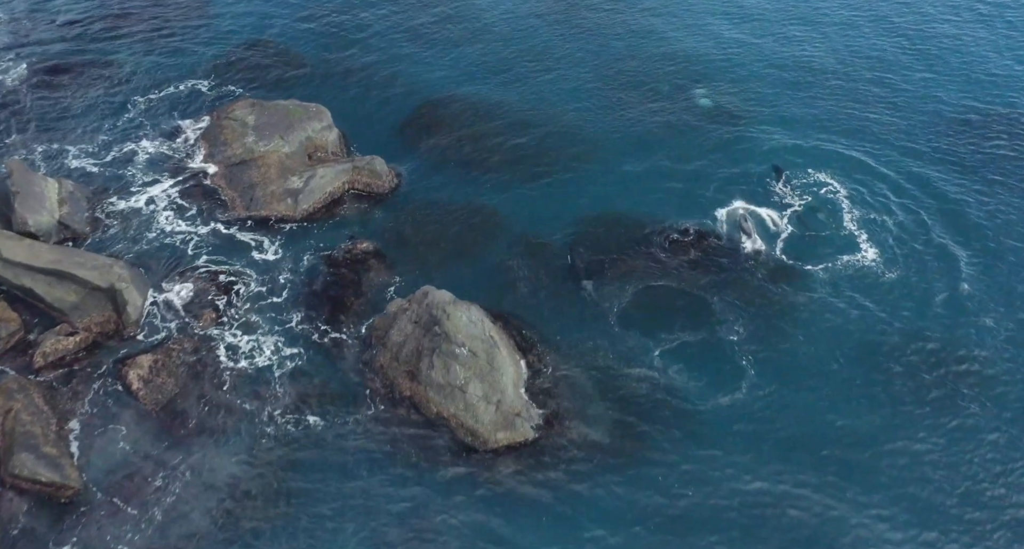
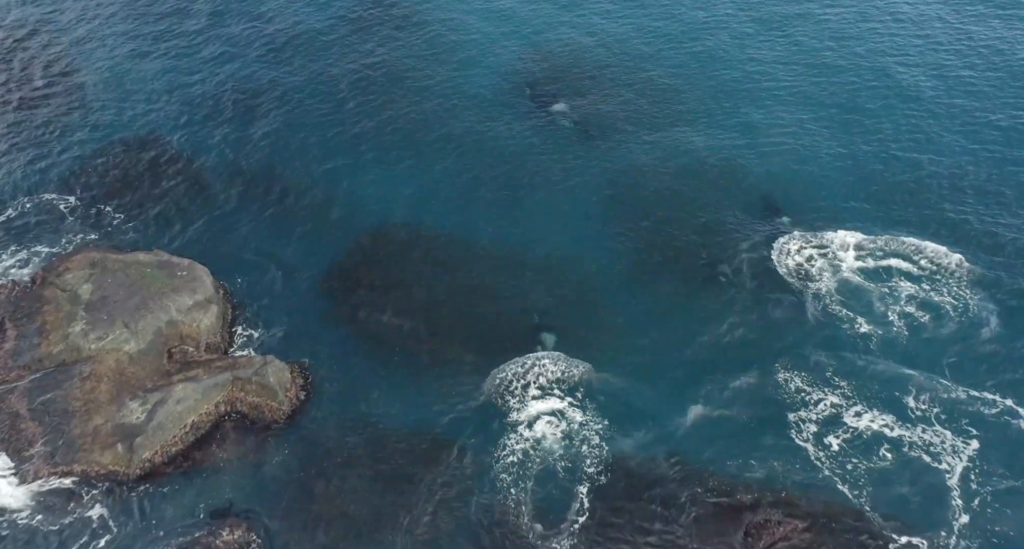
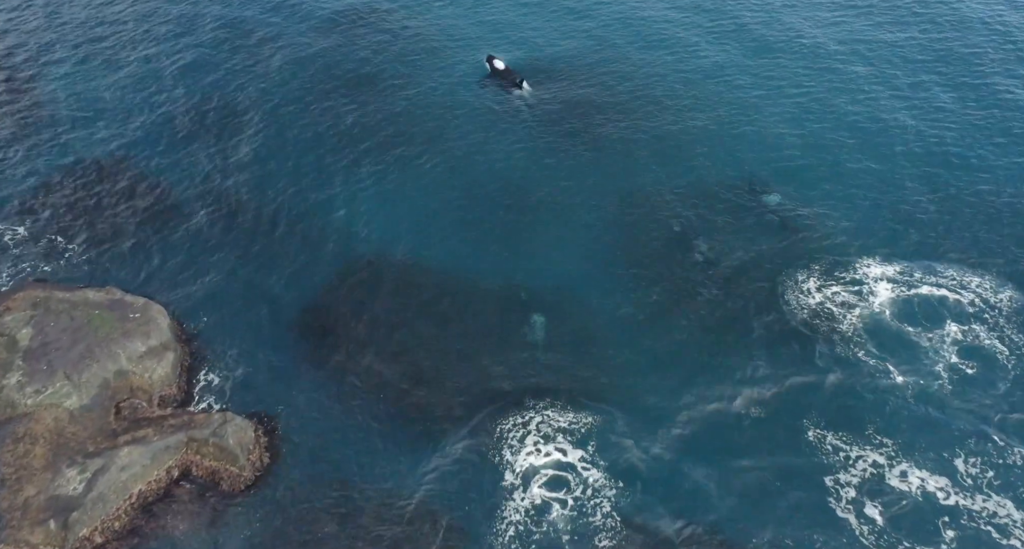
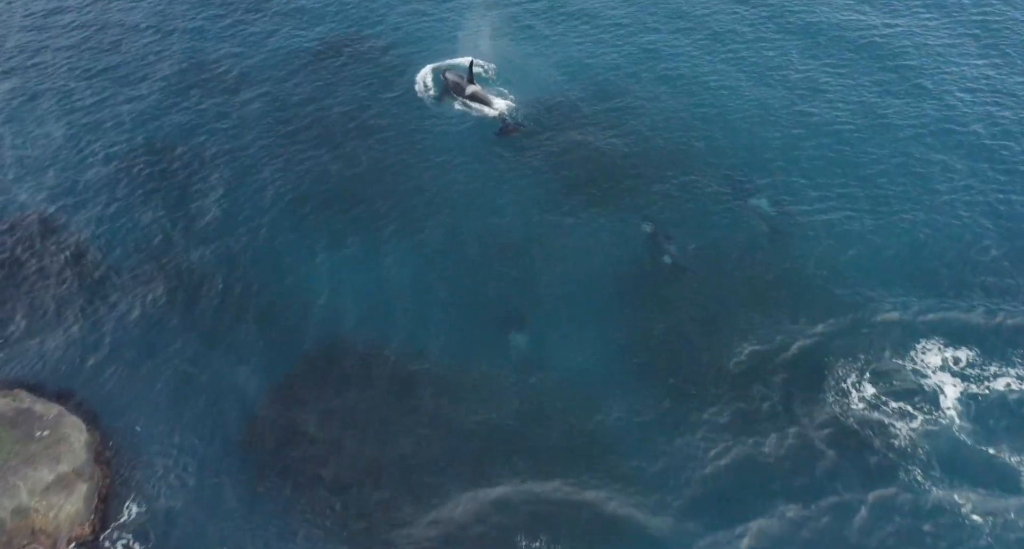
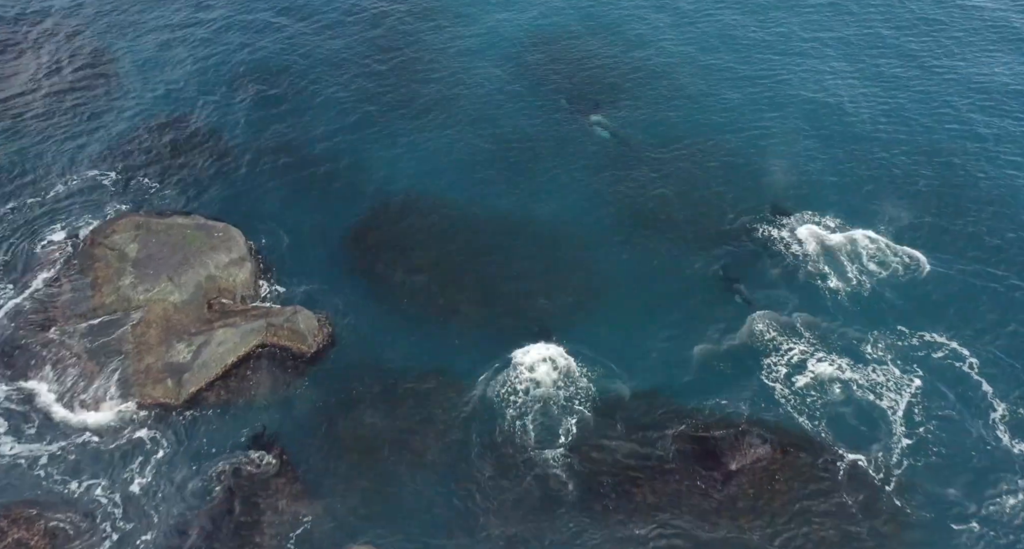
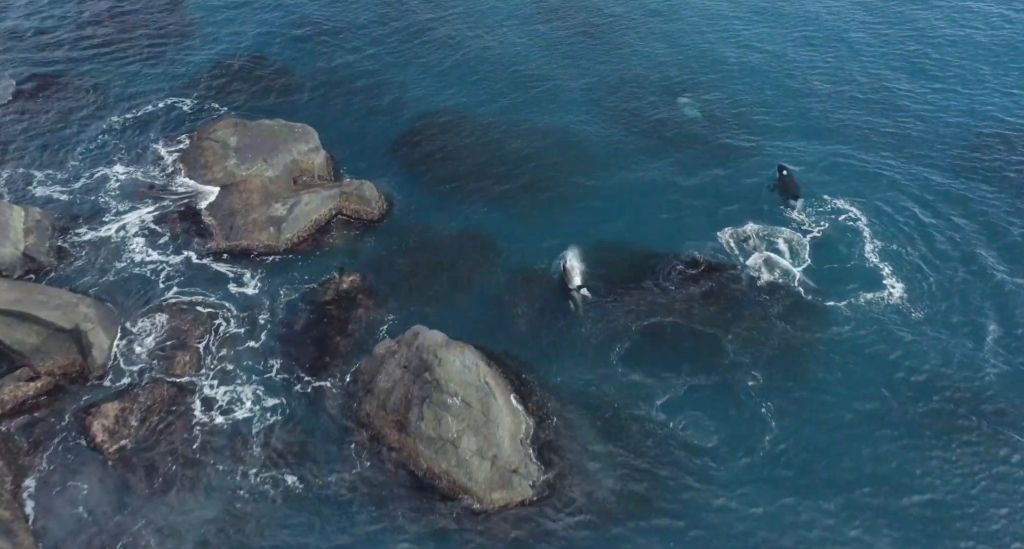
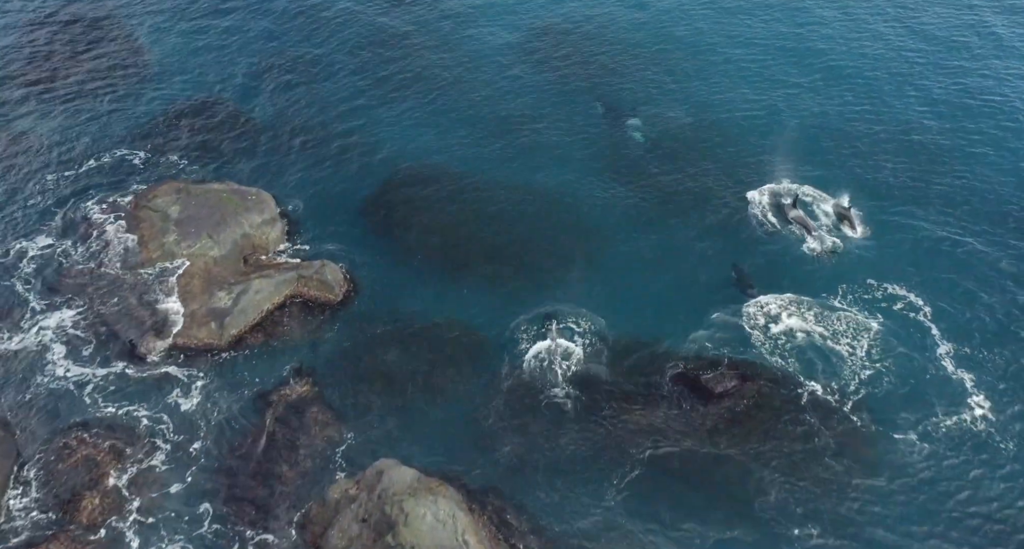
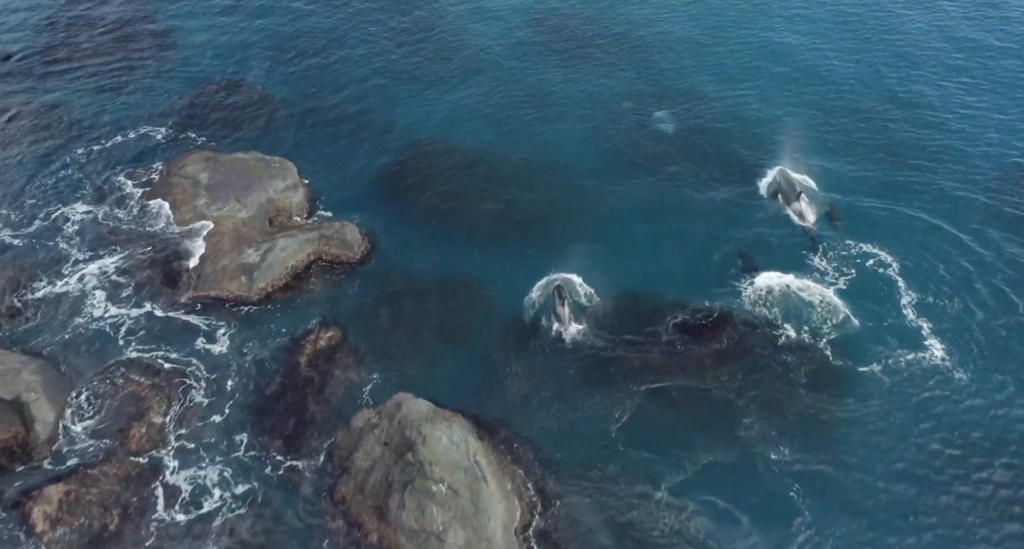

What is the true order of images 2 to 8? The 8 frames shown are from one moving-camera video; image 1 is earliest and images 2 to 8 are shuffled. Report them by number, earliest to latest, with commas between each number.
6, 8, 7, 5, 2, 3, 4
